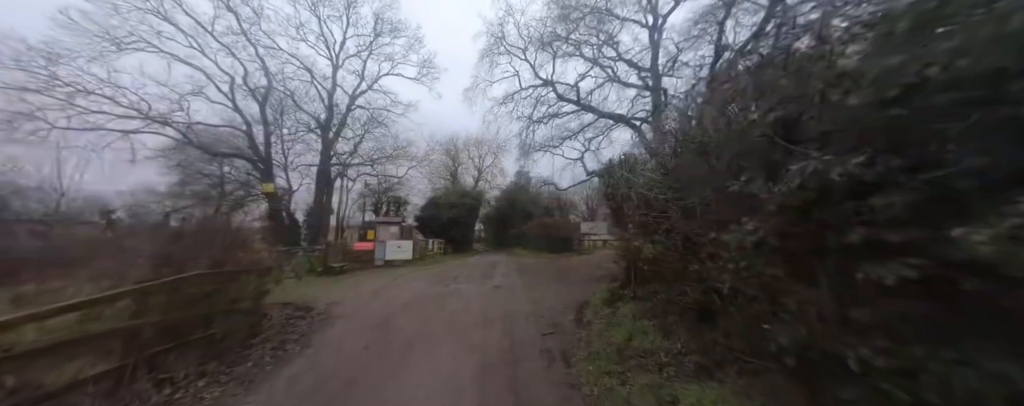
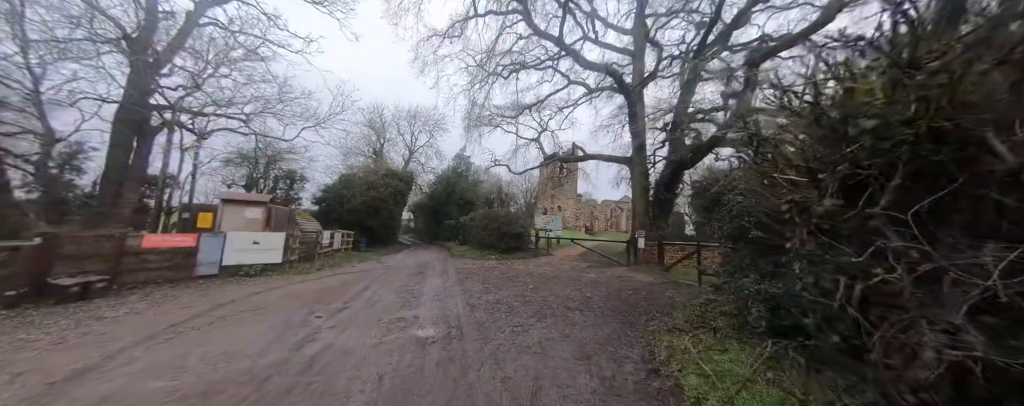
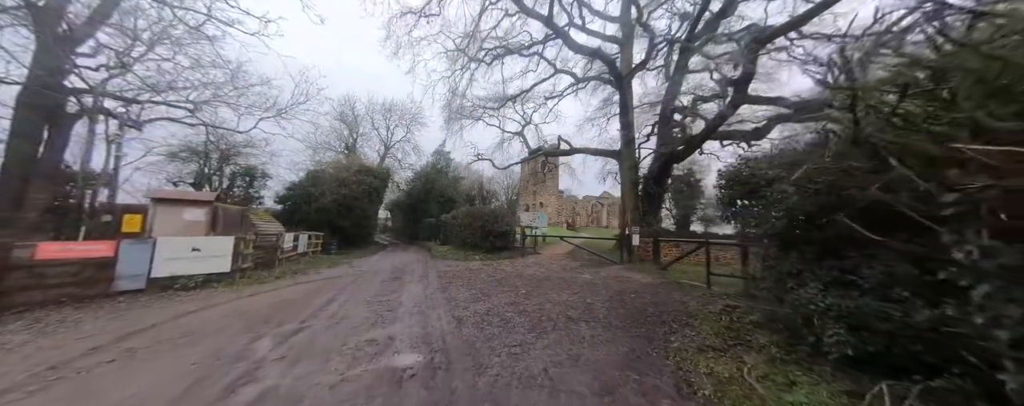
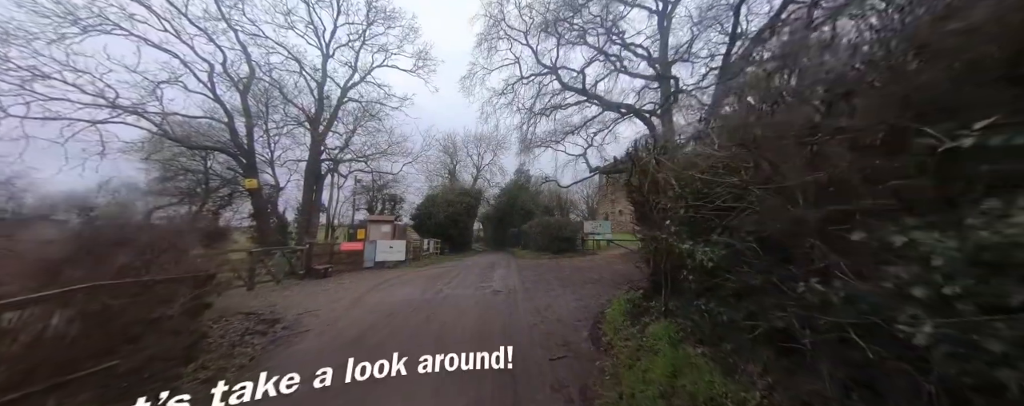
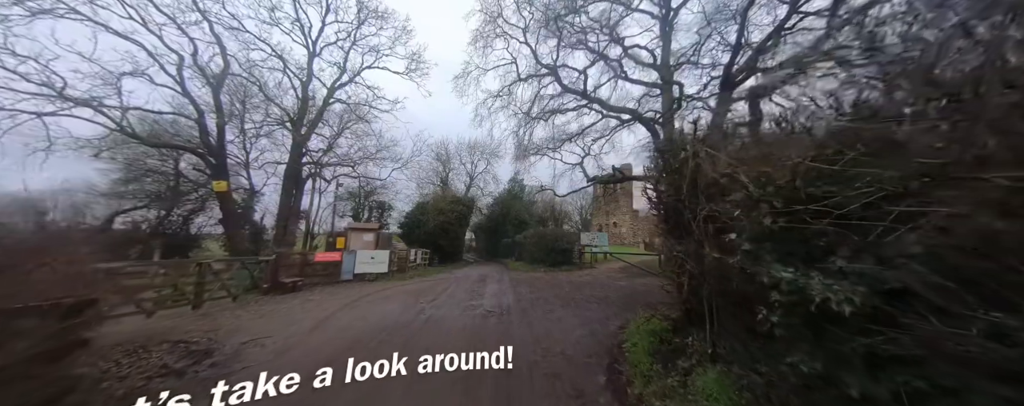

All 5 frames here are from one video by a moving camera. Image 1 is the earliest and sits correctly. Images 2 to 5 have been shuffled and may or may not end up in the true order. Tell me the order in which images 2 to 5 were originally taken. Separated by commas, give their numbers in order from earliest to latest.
4, 5, 2, 3
